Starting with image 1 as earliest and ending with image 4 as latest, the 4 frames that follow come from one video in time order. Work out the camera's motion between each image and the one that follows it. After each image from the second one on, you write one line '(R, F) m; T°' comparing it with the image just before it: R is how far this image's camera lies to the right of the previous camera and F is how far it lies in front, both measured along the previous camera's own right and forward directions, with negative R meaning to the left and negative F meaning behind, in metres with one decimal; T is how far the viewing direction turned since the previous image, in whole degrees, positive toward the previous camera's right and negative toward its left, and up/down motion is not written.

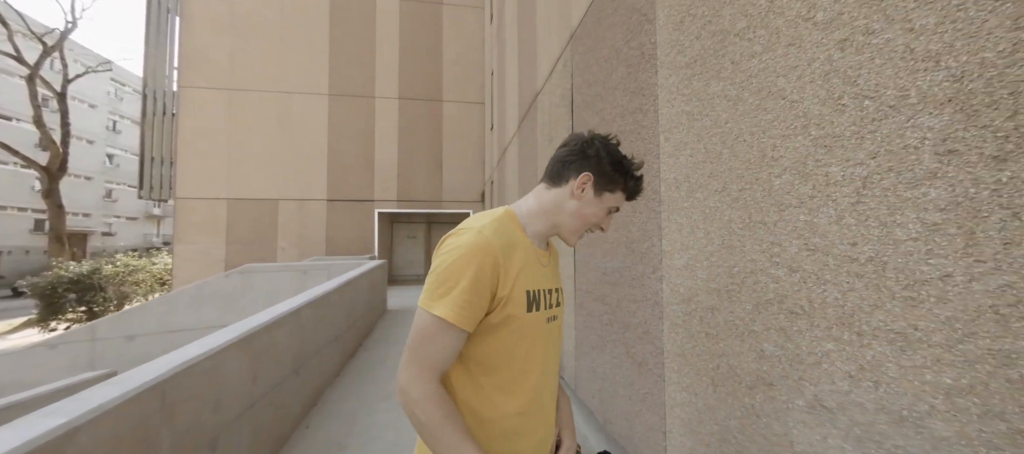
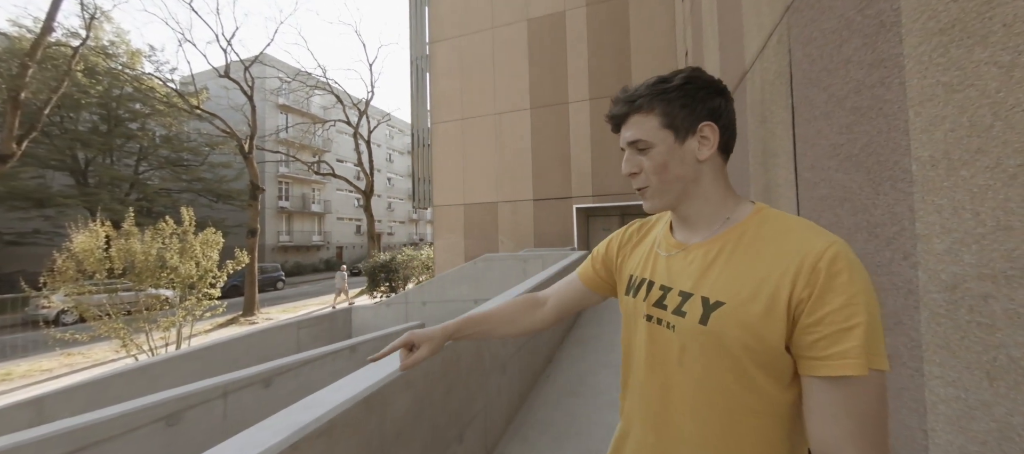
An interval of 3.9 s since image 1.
(-0.1, -0.5) m; -29°
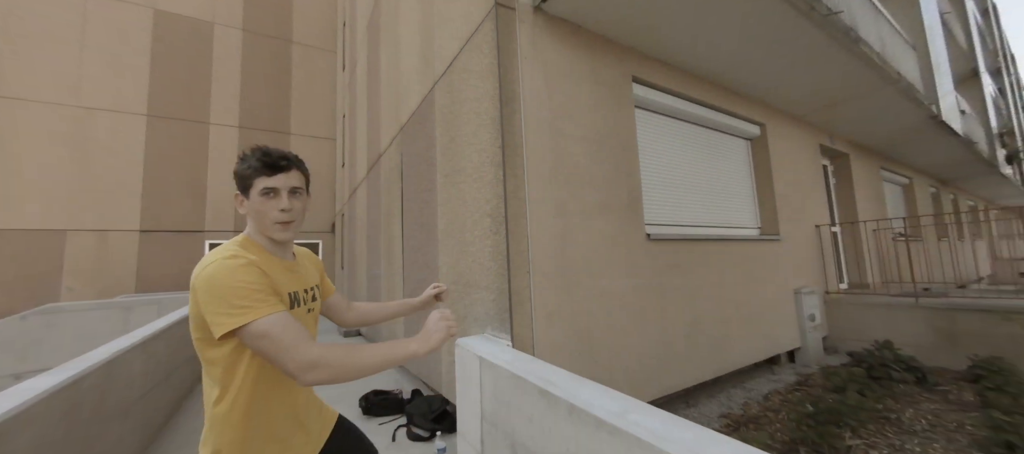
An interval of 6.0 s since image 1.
(-0.4, -1.0) m; +51°
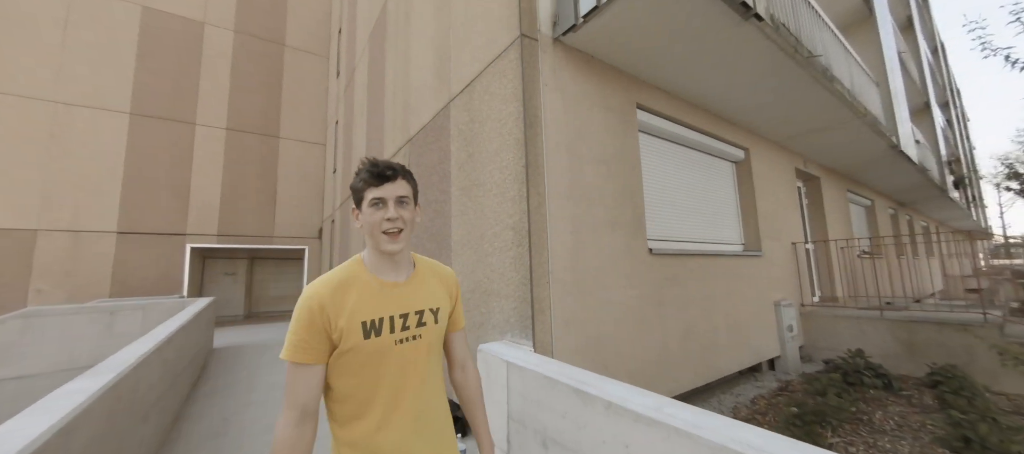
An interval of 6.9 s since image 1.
(-0.3, -0.2) m; +3°
